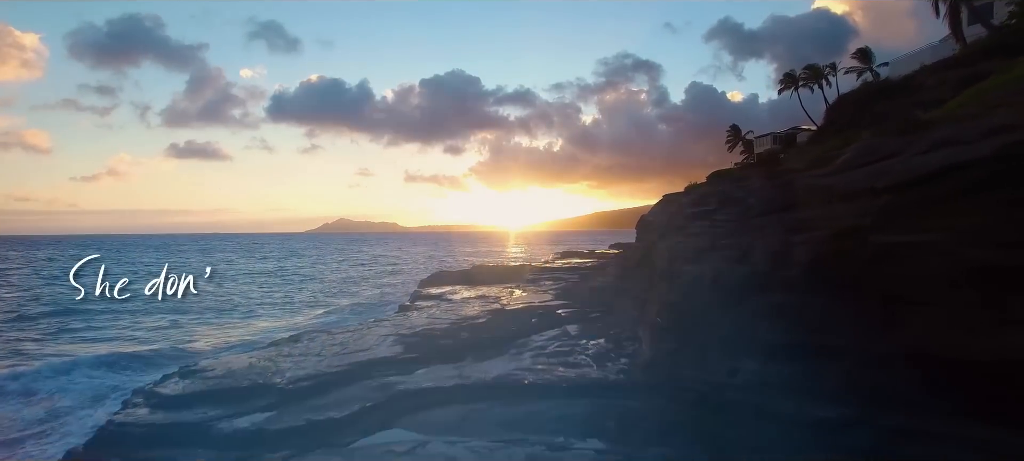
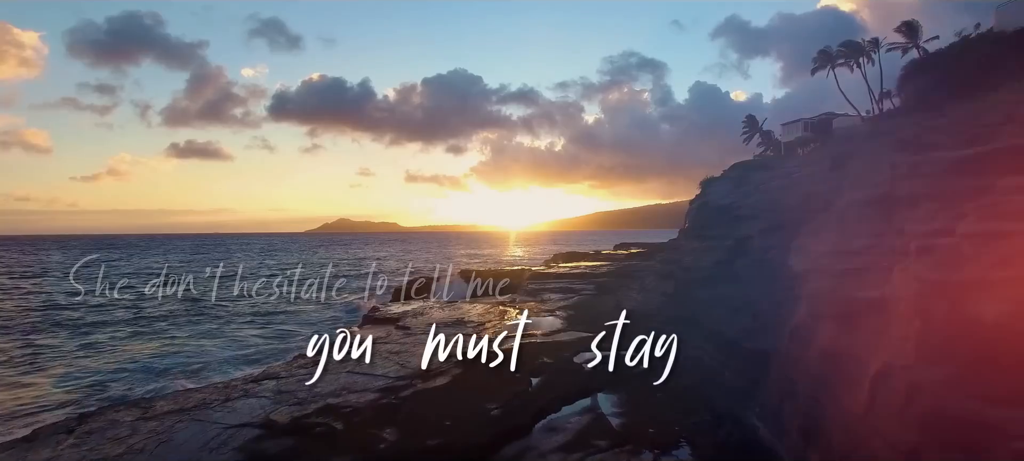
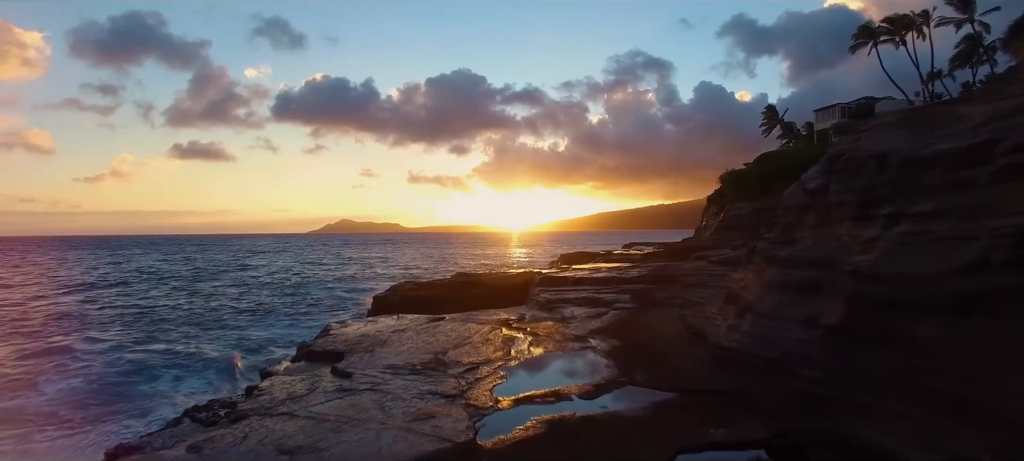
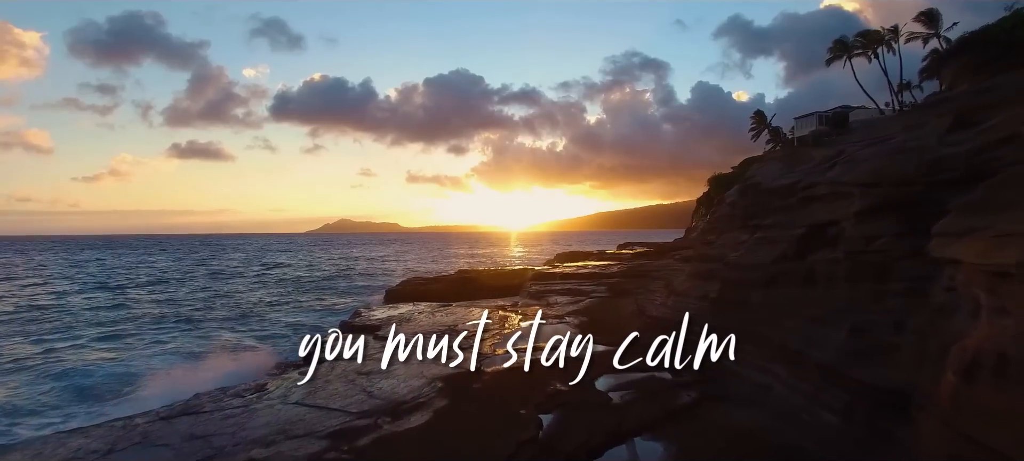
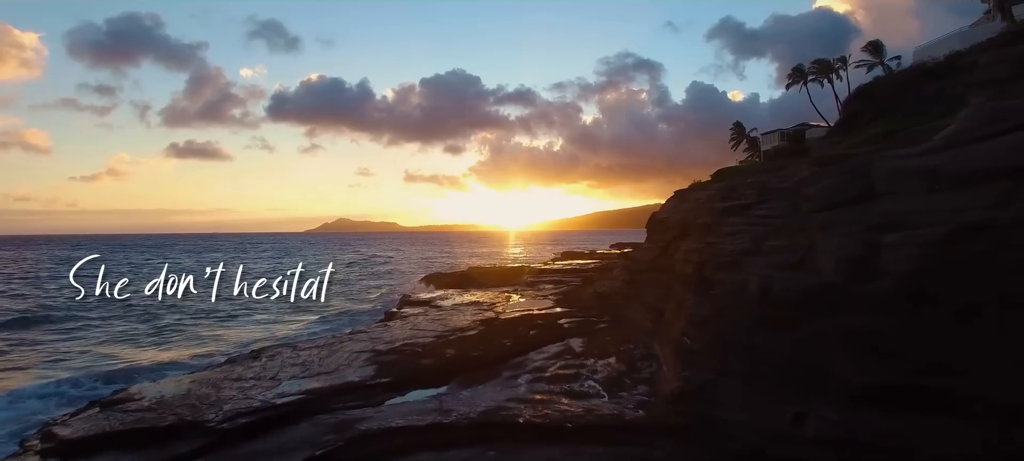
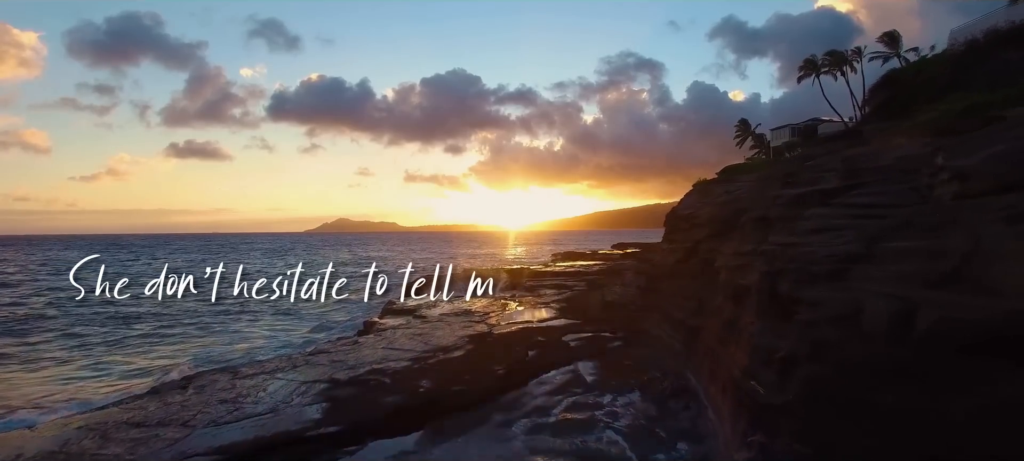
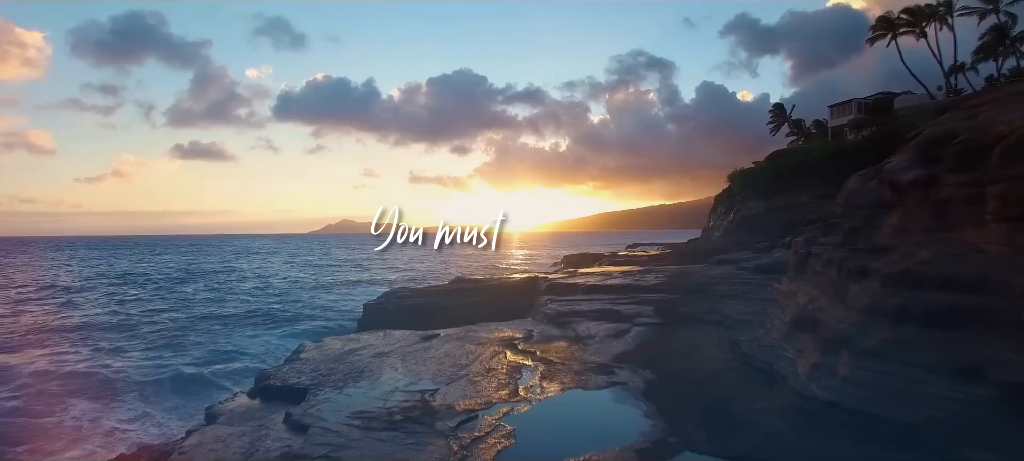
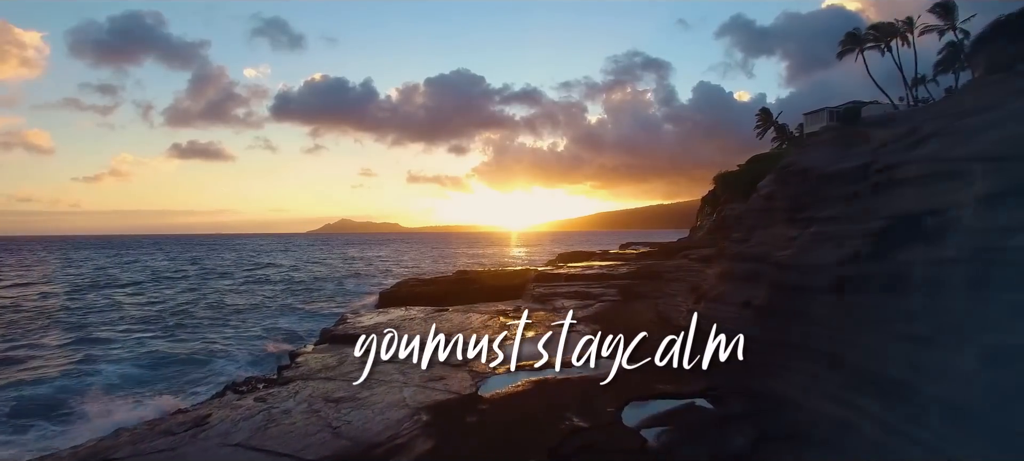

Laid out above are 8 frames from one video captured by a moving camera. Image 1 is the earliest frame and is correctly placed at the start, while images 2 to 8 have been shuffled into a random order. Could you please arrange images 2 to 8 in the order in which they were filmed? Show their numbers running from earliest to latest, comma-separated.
5, 6, 2, 4, 8, 3, 7
